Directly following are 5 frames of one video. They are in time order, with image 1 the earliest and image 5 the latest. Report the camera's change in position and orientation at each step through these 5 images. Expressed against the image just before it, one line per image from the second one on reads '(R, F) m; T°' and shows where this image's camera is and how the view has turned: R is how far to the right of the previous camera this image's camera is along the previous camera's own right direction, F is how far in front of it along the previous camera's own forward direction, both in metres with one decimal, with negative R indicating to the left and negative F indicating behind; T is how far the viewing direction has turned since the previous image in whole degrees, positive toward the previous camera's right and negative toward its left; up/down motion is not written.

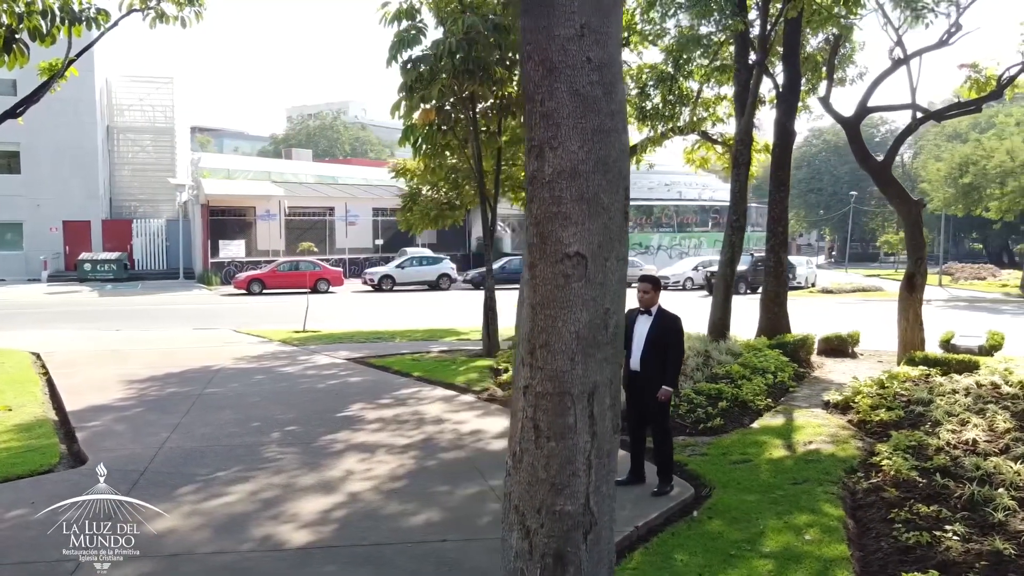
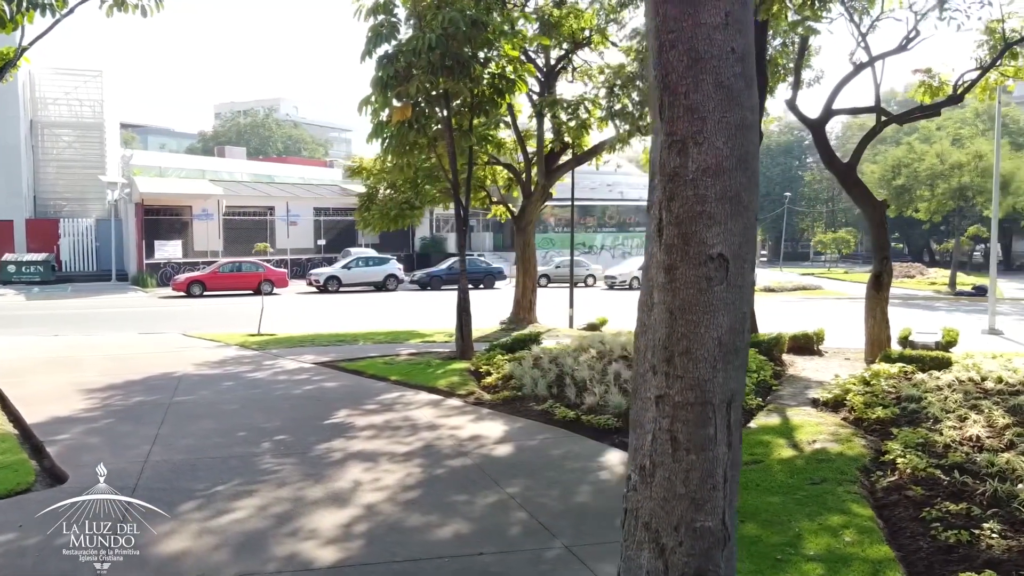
(-0.6, +0.2) m; +5°
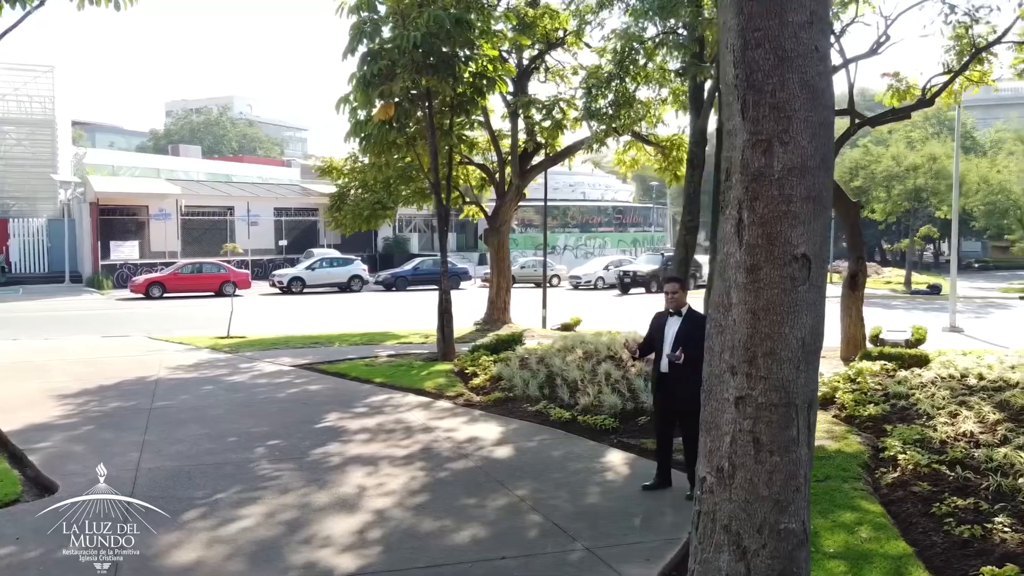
(-0.4, +0.1) m; +3°
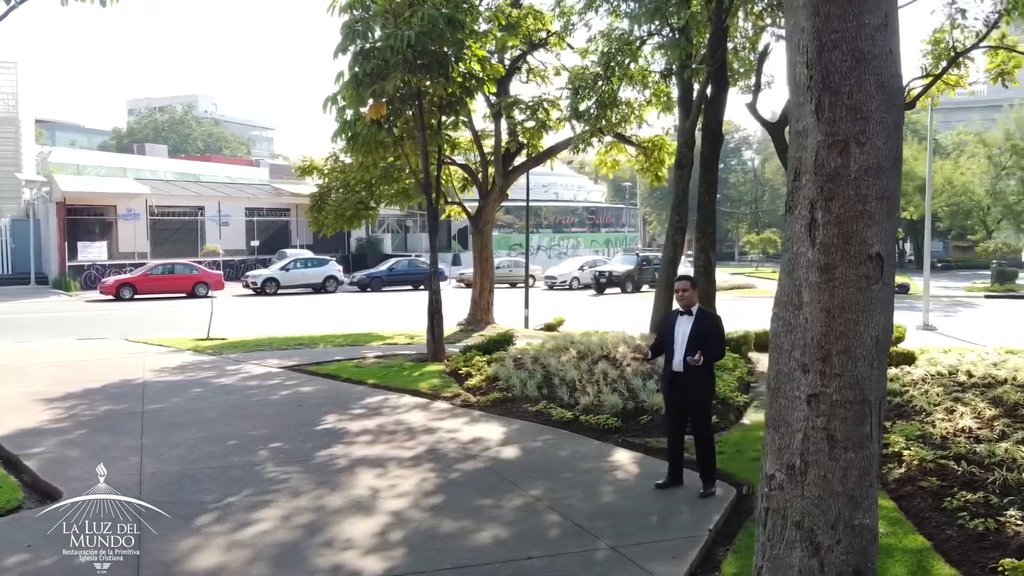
(-0.3, 0.0) m; +2°
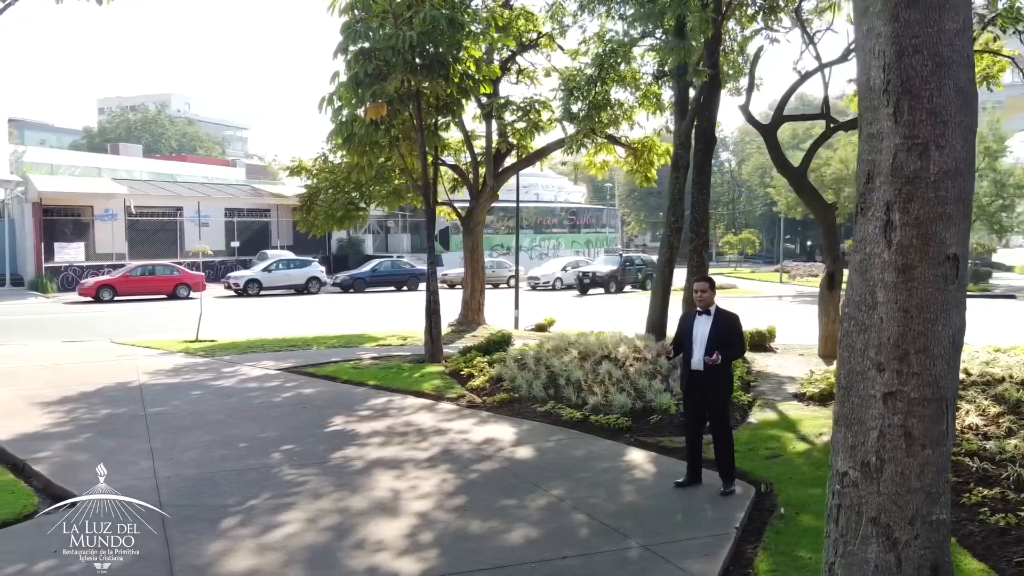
(-0.3, 0.0) m; +2°
